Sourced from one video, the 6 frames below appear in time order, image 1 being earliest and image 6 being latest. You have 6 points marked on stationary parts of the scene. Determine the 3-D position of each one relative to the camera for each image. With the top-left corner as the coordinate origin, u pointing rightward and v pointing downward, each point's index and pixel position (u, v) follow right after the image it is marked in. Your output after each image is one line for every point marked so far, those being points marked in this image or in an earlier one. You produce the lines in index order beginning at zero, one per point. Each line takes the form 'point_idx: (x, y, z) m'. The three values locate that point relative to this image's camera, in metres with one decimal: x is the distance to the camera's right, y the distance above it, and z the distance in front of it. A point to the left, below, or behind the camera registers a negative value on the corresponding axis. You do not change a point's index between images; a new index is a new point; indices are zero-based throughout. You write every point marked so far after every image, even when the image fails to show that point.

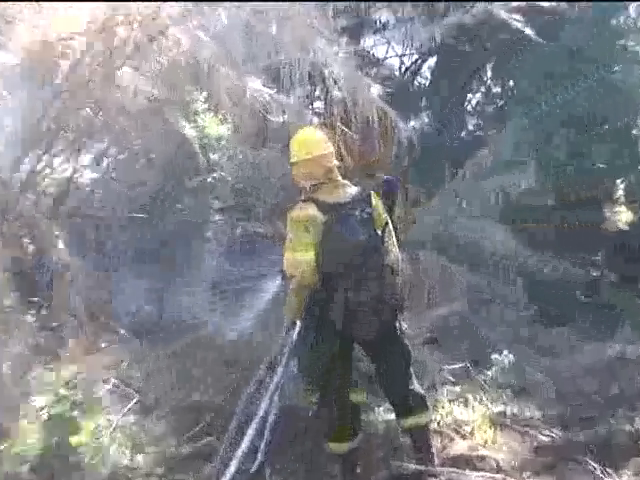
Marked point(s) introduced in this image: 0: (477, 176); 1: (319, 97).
0: (+0.9, +0.3, +5.1) m
1: (0.0, +0.7, +4.9) m
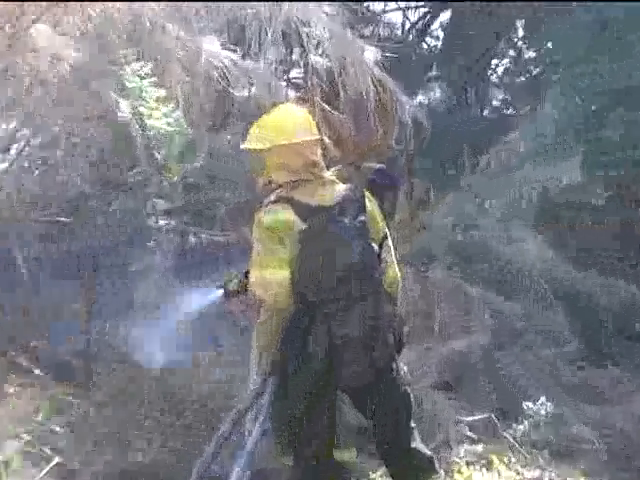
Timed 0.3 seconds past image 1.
0: (+0.8, +0.3, +4.0) m
1: (-0.1, +0.7, +3.7) m
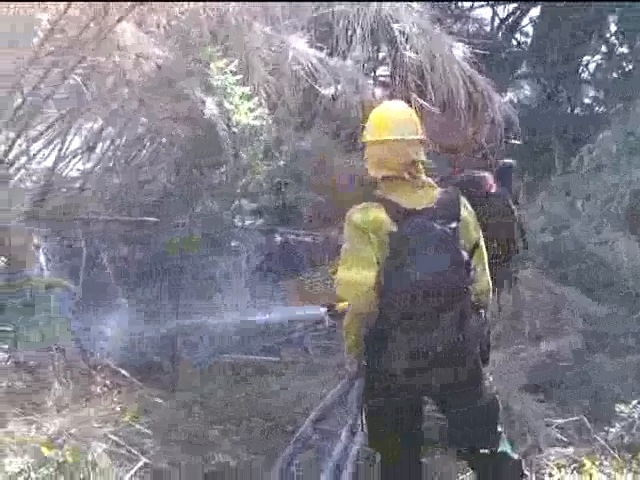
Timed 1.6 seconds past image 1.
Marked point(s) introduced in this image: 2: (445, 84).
0: (+1.1, +0.3, +3.9) m
1: (+0.2, +0.7, +3.7) m
2: (+0.5, +0.6, +3.6) m
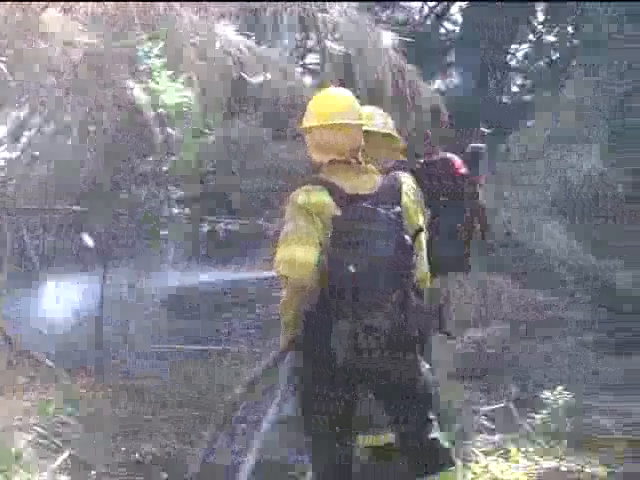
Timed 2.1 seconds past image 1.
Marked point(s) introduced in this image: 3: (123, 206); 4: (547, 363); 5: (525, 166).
0: (+0.8, +0.3, +3.9) m
1: (0.0, +0.7, +3.7) m
2: (+0.2, +0.6, +3.6) m
3: (-0.8, +0.1, +3.8) m
4: (+1.0, -0.5, +4.0) m
5: (+0.9, +0.3, +4.0) m
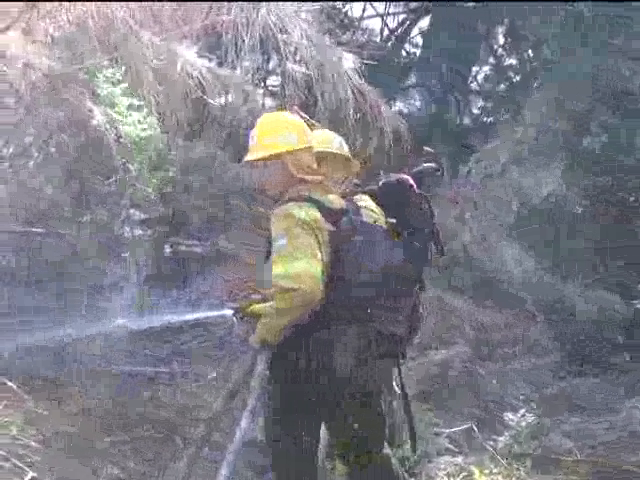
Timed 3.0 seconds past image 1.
0: (+0.7, +0.3, +3.9) m
1: (-0.2, +0.7, +3.7) m
2: (+0.1, +0.6, +3.6) m
3: (-0.9, +0.1, +3.8) m
4: (+0.8, -0.6, +4.0) m
5: (+0.7, +0.2, +4.0) m
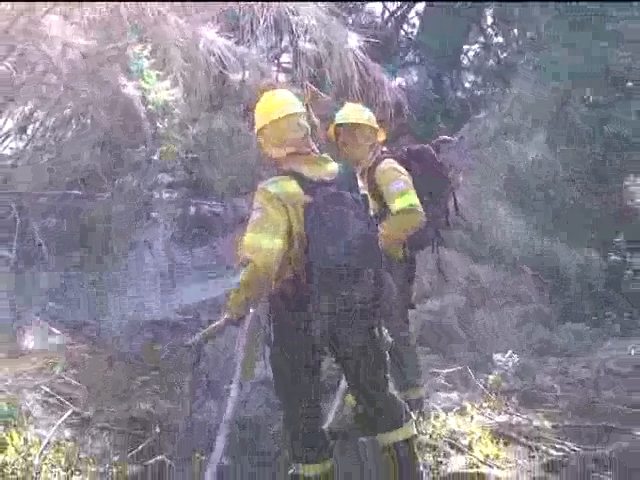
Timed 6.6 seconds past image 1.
0: (+0.7, +0.4, +4.4) m
1: (-0.1, +0.8, +4.1) m
2: (+0.1, +0.7, +4.1) m
3: (-0.9, +0.2, +4.3) m
4: (+0.9, -0.4, +4.4) m
5: (+0.7, +0.4, +4.4) m
